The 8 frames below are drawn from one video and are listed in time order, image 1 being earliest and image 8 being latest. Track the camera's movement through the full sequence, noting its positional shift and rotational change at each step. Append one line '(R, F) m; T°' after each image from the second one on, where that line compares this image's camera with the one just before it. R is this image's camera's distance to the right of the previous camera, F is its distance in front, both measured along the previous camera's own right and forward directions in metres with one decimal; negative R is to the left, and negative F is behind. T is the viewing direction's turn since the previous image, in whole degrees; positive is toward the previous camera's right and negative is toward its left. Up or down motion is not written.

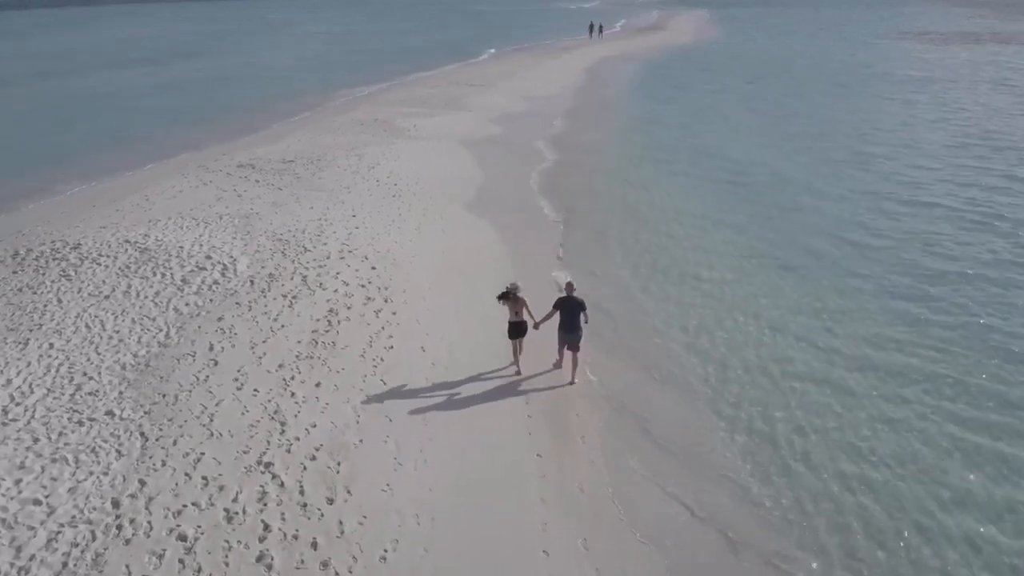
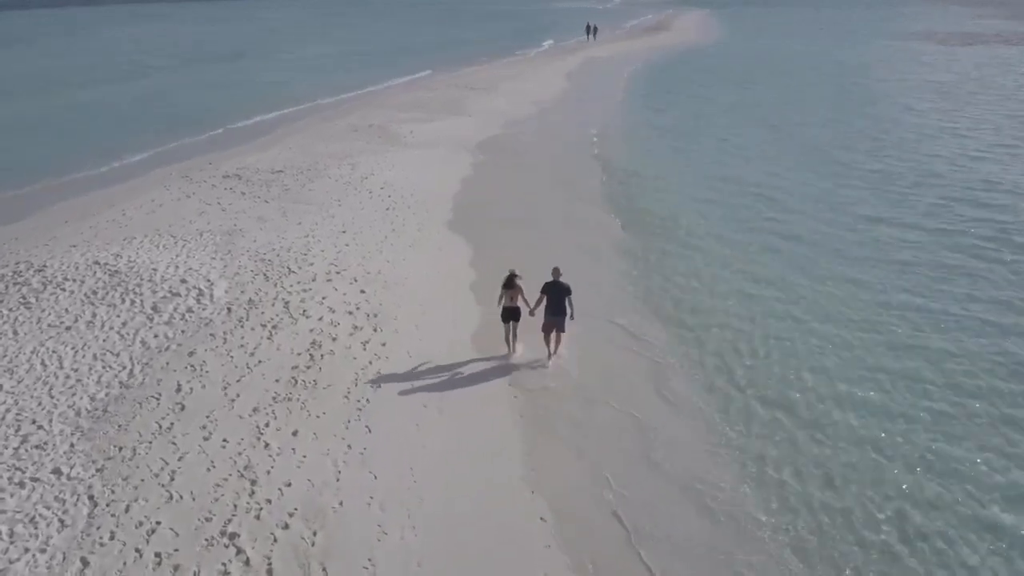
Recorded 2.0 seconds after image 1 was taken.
(0.0, +1.1) m; 0°
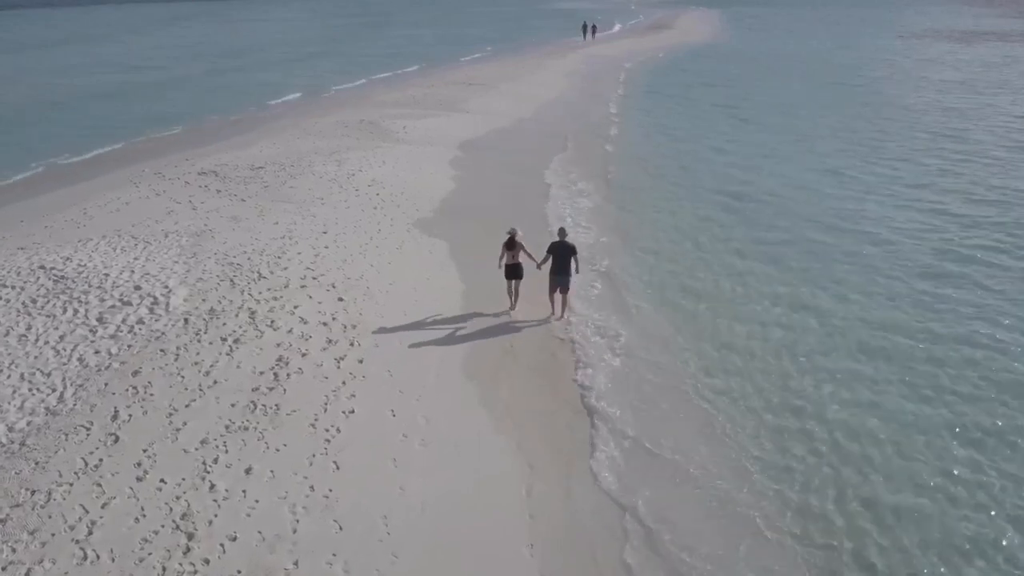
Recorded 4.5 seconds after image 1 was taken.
(+0.1, +1.5) m; 0°
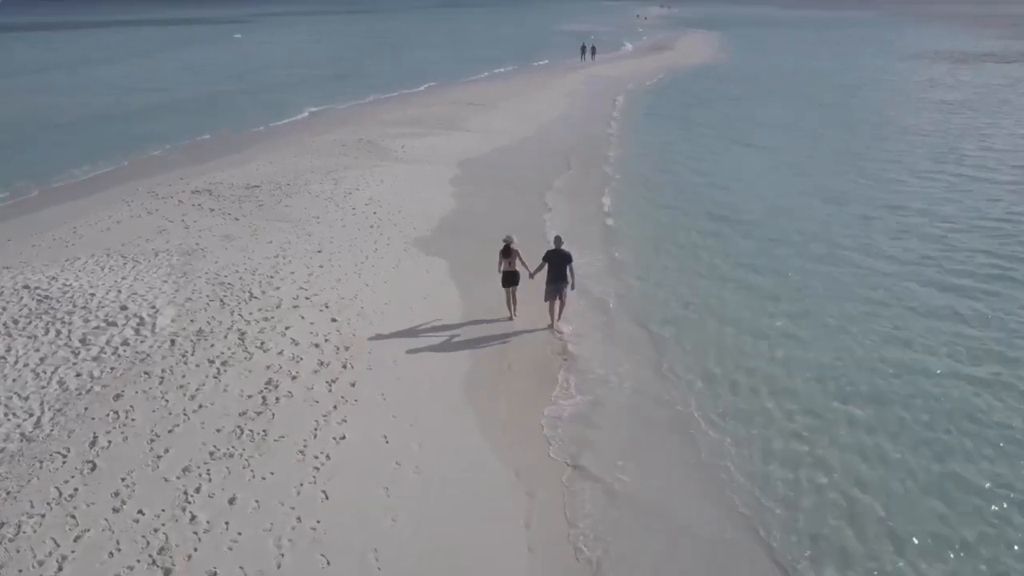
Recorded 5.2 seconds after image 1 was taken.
(0.0, +0.4) m; 0°
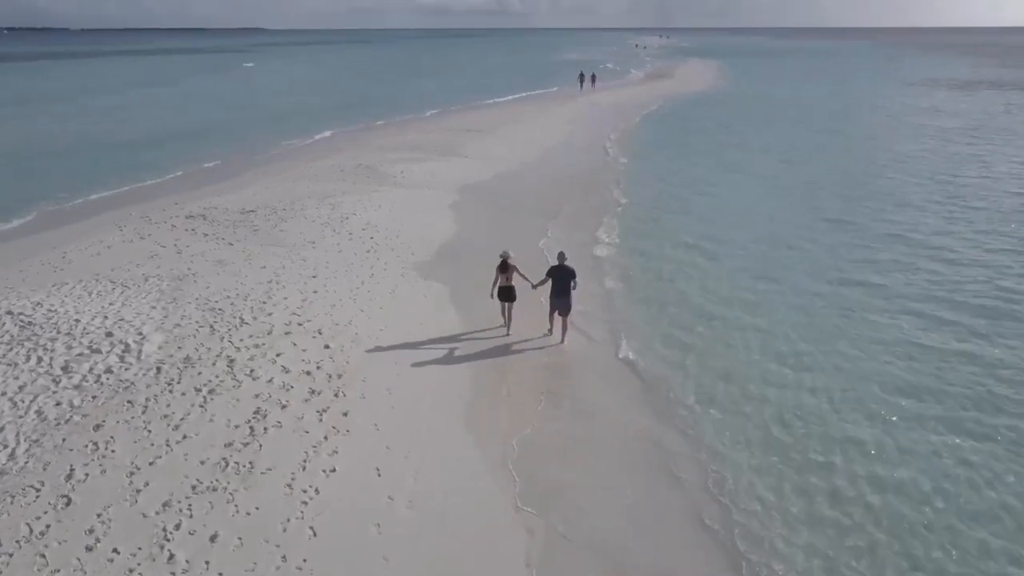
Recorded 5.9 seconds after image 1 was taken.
(0.0, +0.3) m; 0°
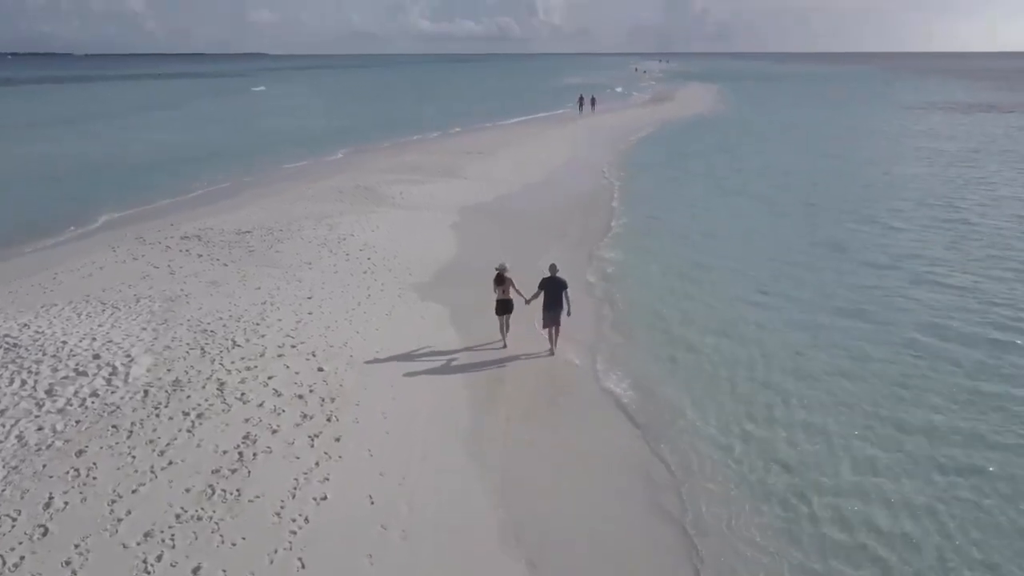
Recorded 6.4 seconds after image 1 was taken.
(0.0, +0.3) m; 0°
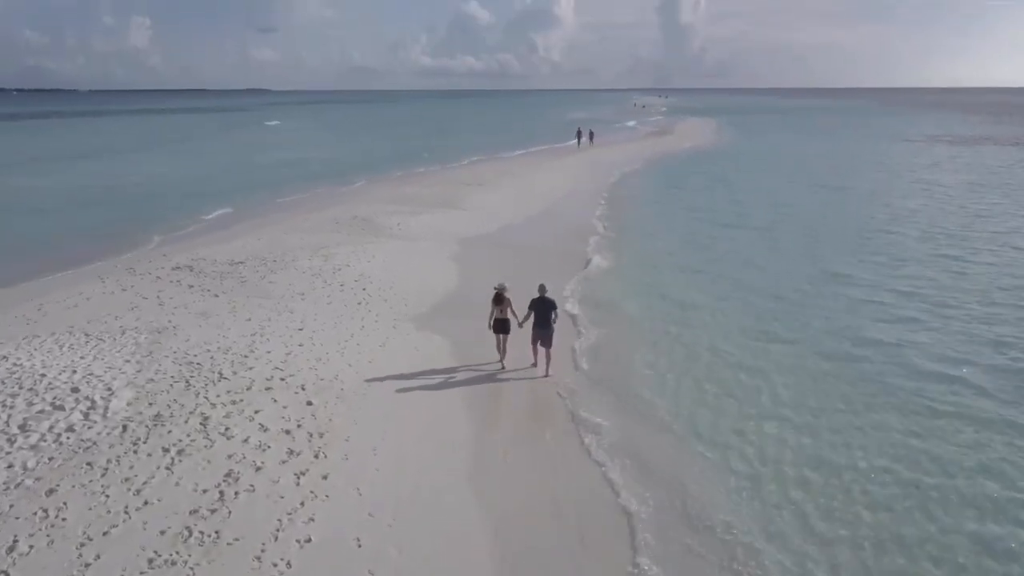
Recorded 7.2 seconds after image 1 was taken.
(0.0, +0.4) m; 0°
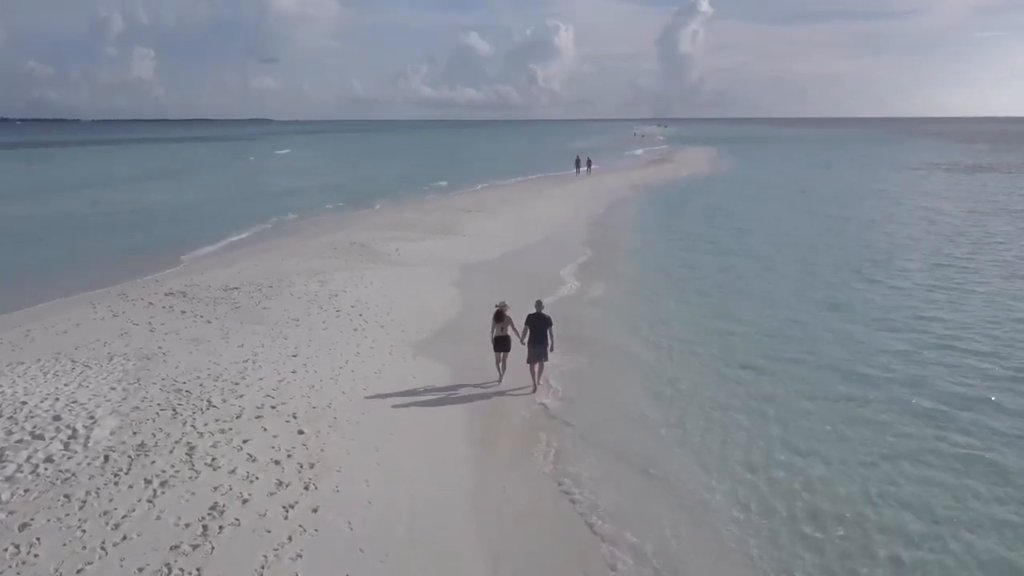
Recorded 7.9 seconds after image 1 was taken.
(0.0, +0.3) m; 0°
